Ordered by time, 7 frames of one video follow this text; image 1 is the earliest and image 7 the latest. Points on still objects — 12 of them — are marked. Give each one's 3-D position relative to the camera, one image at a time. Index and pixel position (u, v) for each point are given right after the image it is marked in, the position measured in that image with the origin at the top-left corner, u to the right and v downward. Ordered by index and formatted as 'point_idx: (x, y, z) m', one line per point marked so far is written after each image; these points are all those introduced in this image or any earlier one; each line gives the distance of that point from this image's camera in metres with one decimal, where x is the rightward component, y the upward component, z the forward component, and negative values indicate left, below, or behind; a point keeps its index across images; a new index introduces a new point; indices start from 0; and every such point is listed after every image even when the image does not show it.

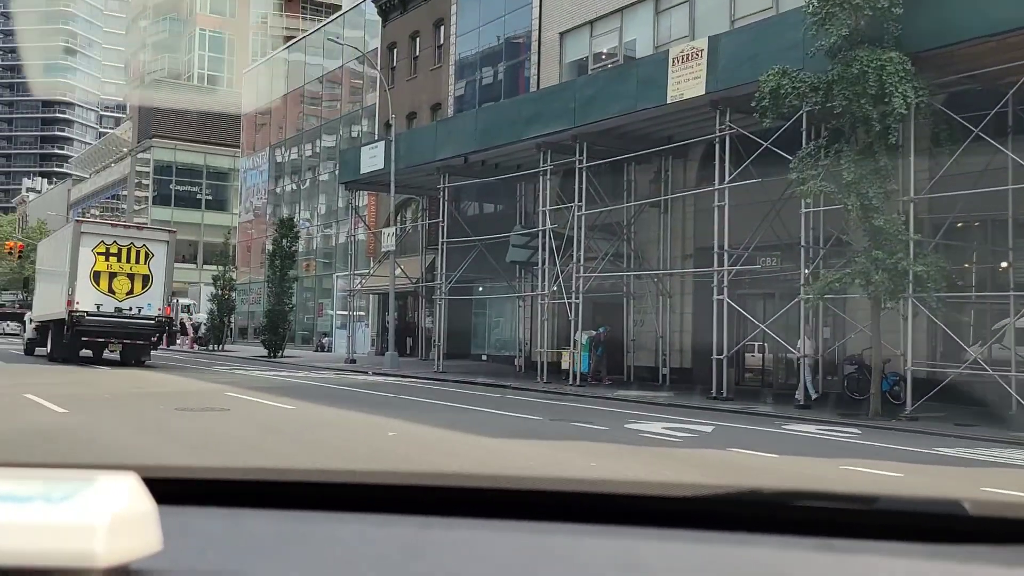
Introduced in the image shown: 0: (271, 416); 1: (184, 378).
0: (-3.0, -1.6, +13.0) m
1: (-6.0, -1.5, +18.1) m
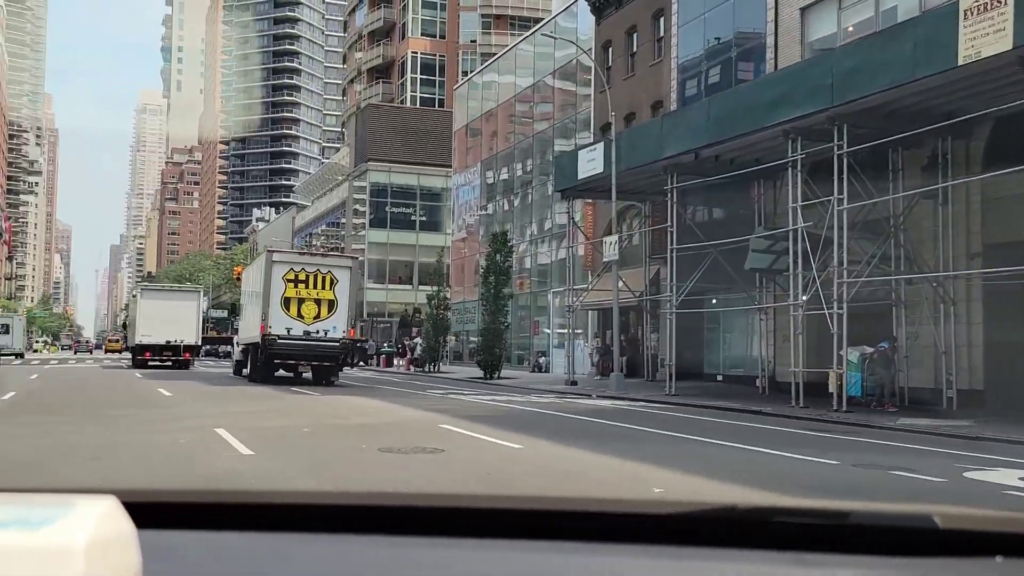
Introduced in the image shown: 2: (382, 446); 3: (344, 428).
0: (-0.2, -1.7, +10.7) m
1: (-2.1, -1.8, +16.3) m
2: (-1.6, -1.7, +11.6) m
3: (-2.0, -1.7, +12.5) m
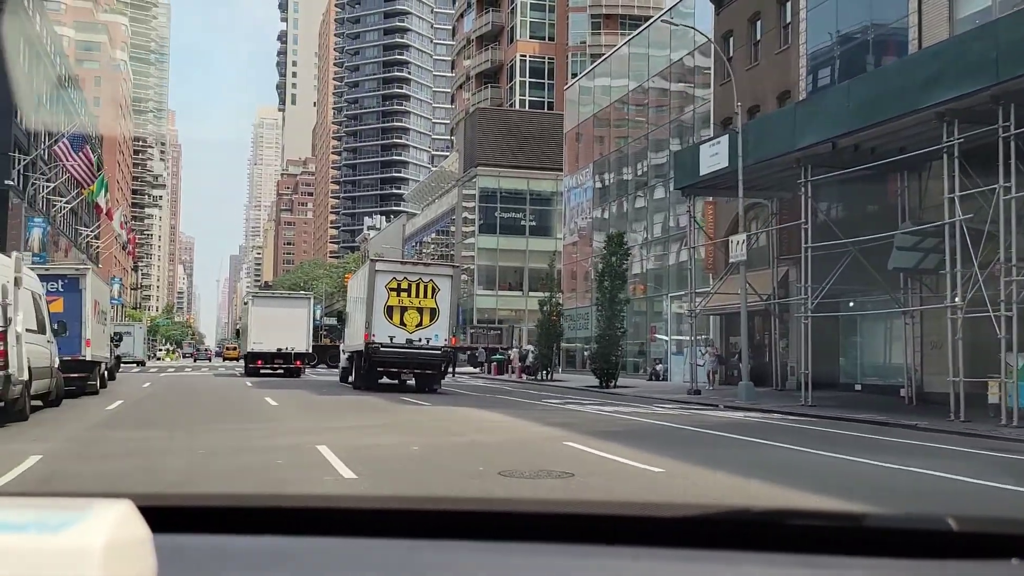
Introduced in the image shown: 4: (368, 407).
0: (+1.1, -1.7, +9.3) m
1: (-0.3, -1.9, +15.1) m
2: (-0.2, -1.7, +10.4) m
3: (-0.6, -1.7, +11.3) m
4: (-2.6, -2.2, +18.9) m
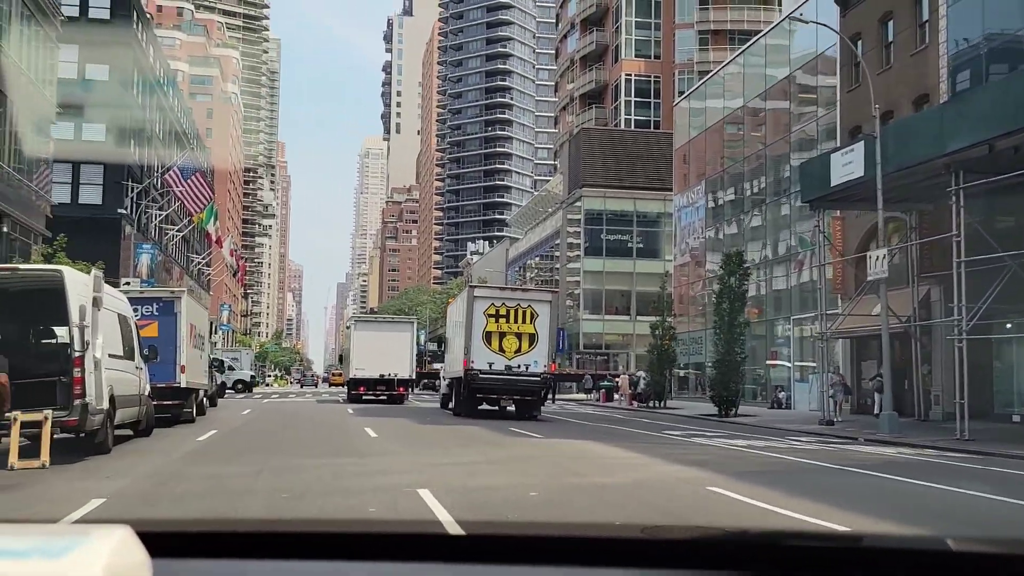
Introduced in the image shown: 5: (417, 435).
0: (+2.1, -1.8, +7.5) m
1: (+1.3, -2.1, +13.4) m
2: (+0.9, -1.9, +8.7) m
3: (+0.6, -1.9, +9.7) m
4: (-0.6, -2.5, +17.4) m
5: (-1.7, -2.7, +18.8) m
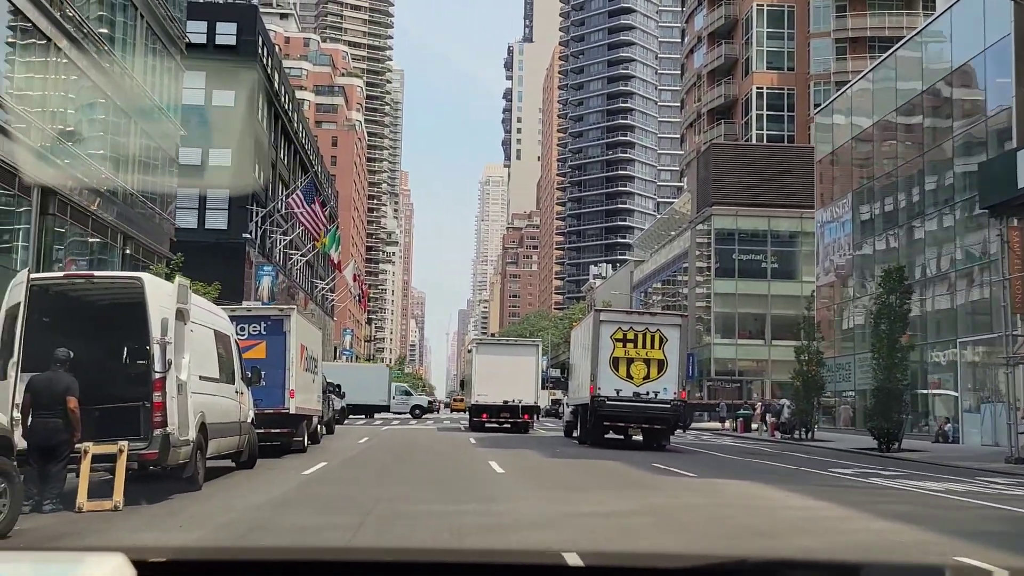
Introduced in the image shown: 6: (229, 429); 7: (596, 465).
0: (+3.1, -1.8, +5.1) m
1: (+3.0, -2.2, +11.0) m
2: (+2.0, -1.9, +6.4) m
3: (+1.9, -1.9, +7.4) m
4: (+1.5, -2.7, +15.2) m
5: (+0.6, -2.9, +16.7) m
6: (-3.6, -1.8, +13.3) m
7: (+1.4, -3.0, +17.4) m
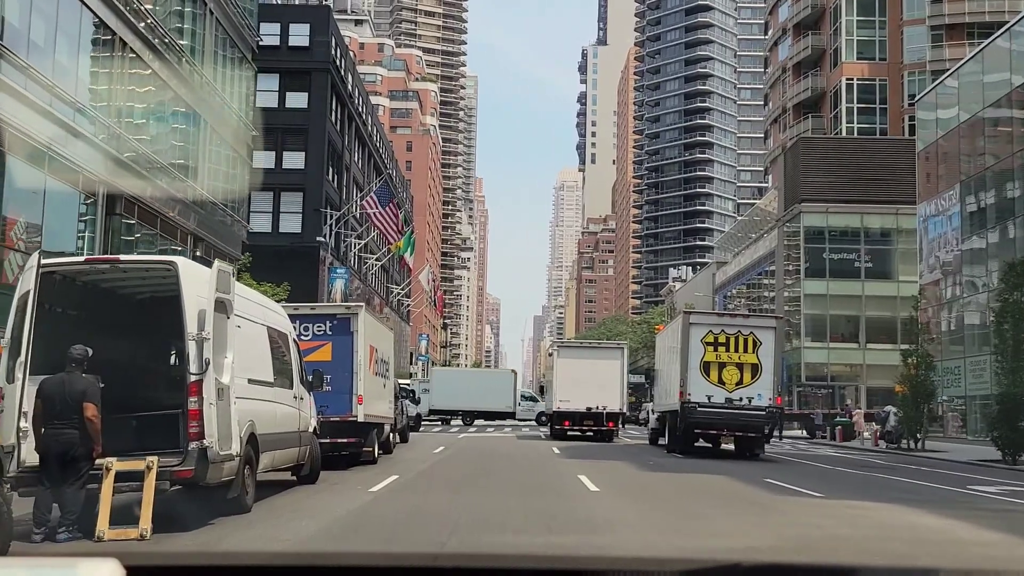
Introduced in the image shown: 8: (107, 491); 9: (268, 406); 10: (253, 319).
0: (+3.5, -1.6, +3.1) m
1: (+3.9, -2.1, +8.9) m
2: (+2.6, -1.7, +4.4) m
3: (+2.5, -1.7, +5.4) m
4: (+2.7, -2.6, +13.2) m
5: (+1.9, -2.8, +14.8) m
6: (-2.5, -1.7, +11.7) m
7: (+2.8, -2.9, +15.4) m
8: (-3.1, -1.6, +7.9) m
9: (-2.5, -1.2, +10.7) m
10: (-2.6, -0.3, +10.2) m
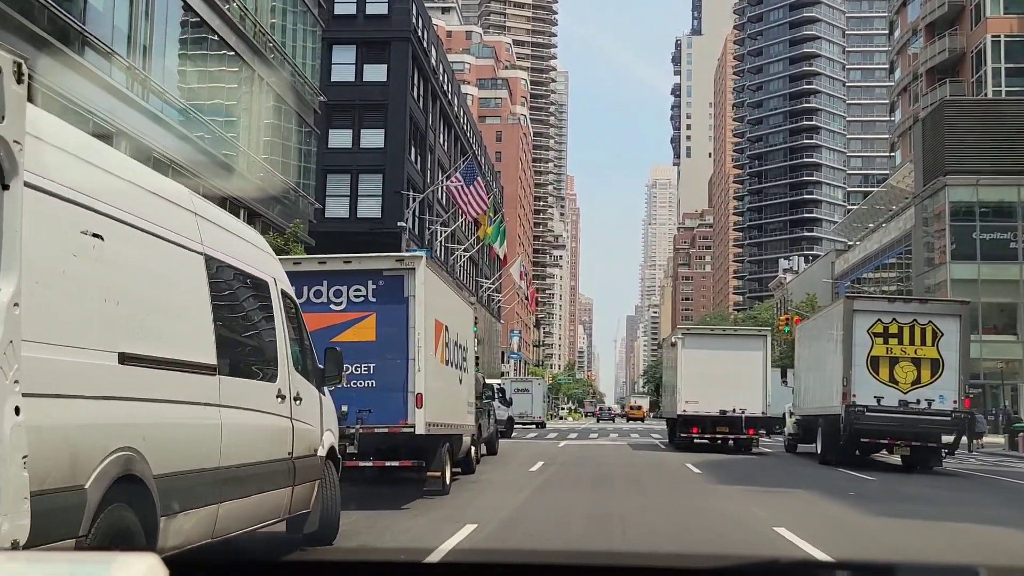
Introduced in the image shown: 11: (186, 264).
0: (+3.8, -0.9, -2.9) m
1: (+4.7, -1.4, +2.9) m
2: (+3.0, -1.1, -1.4) m
3: (+3.0, -1.1, -0.4) m
4: (+3.9, -2.0, +7.3) m
5: (+3.2, -2.2, +9.0) m
6: (-1.5, -1.2, +6.3) m
7: (+4.1, -2.2, +9.5) m
8: (-2.4, -1.0, +2.6) m
9: (-1.6, -0.6, +5.3) m
10: (-1.7, +0.3, +4.8) m
11: (-1.7, +0.1, +5.3) m
